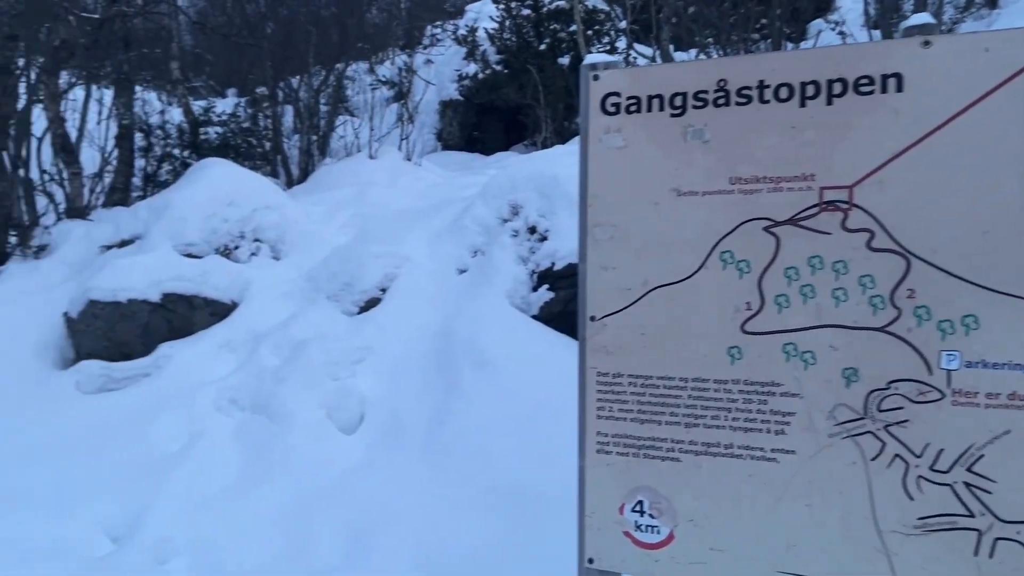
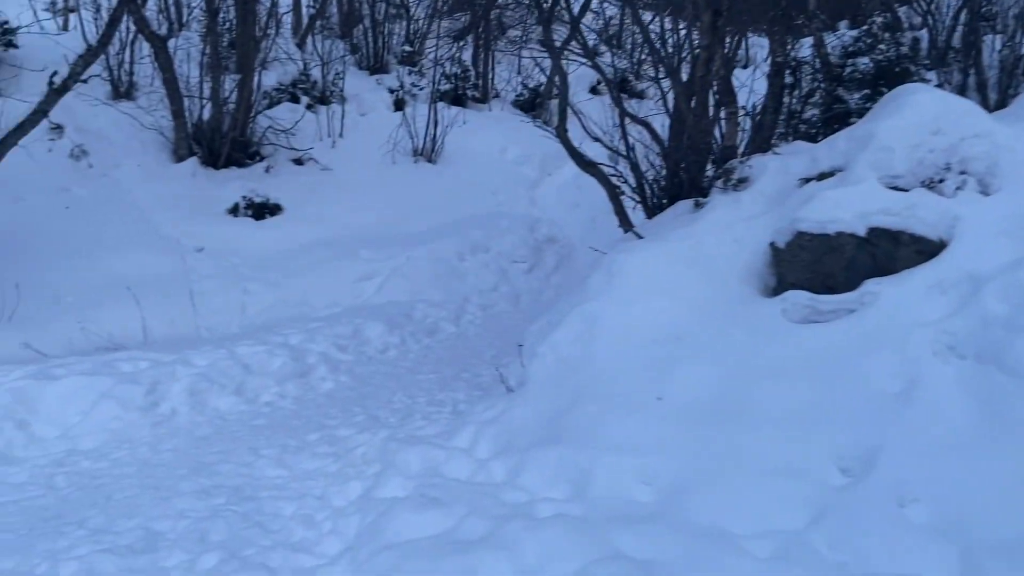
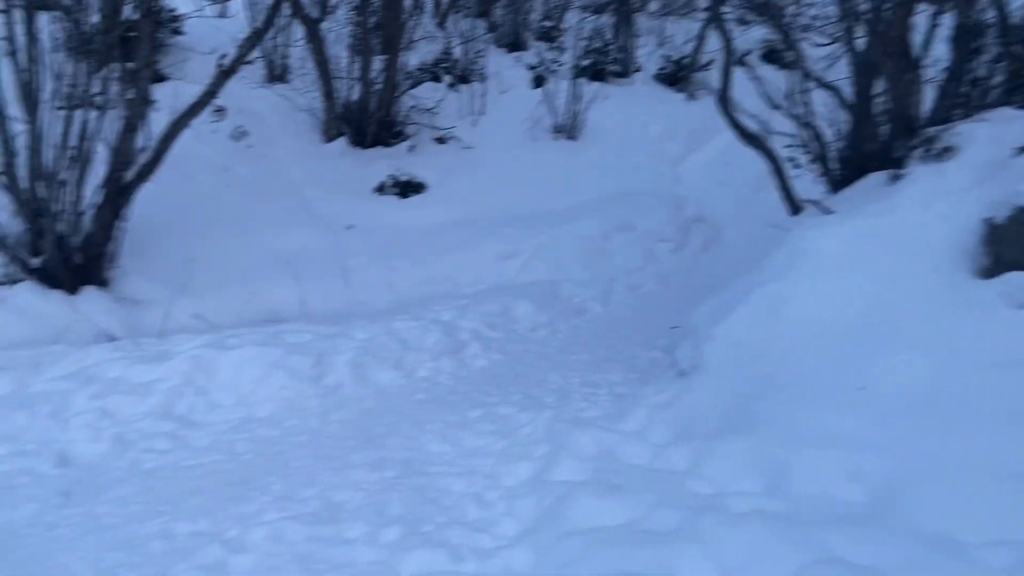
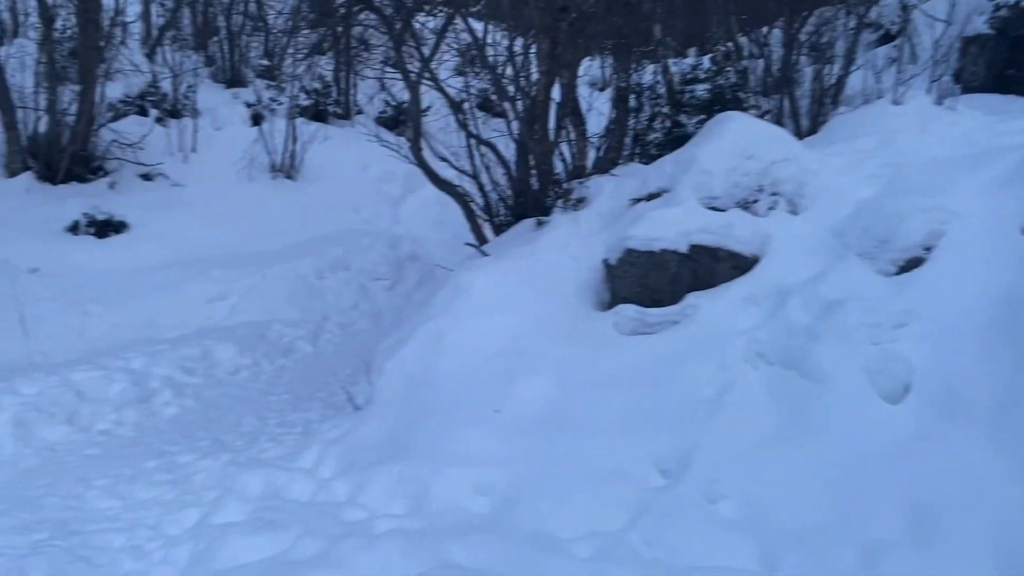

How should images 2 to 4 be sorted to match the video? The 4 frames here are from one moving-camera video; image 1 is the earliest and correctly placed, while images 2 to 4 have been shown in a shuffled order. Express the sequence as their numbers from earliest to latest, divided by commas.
4, 2, 3
